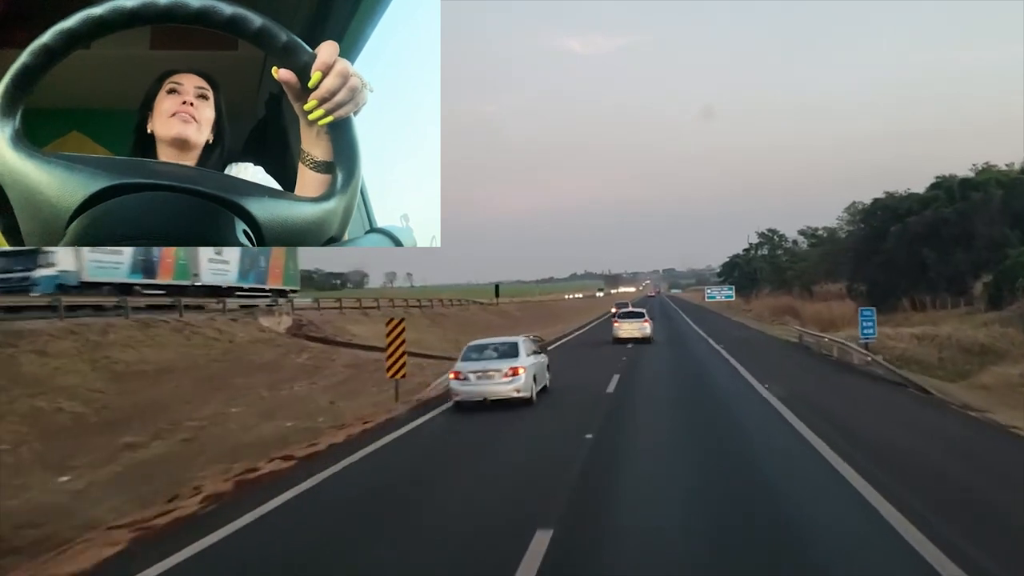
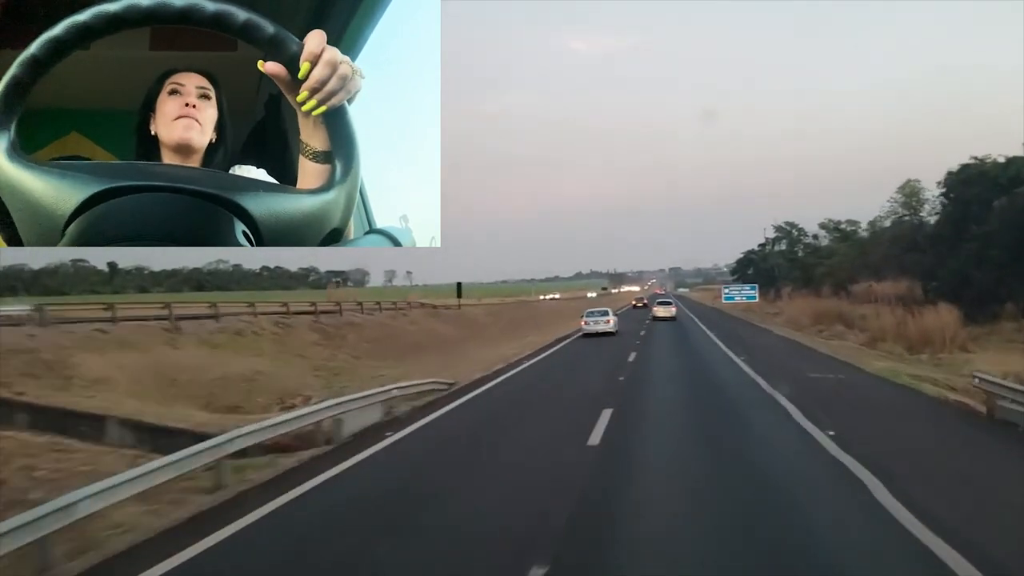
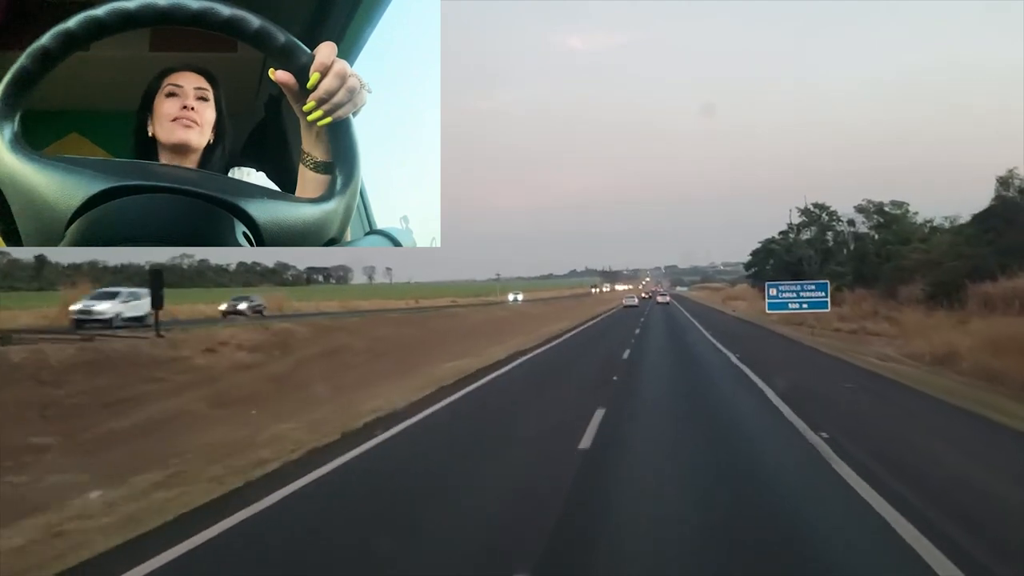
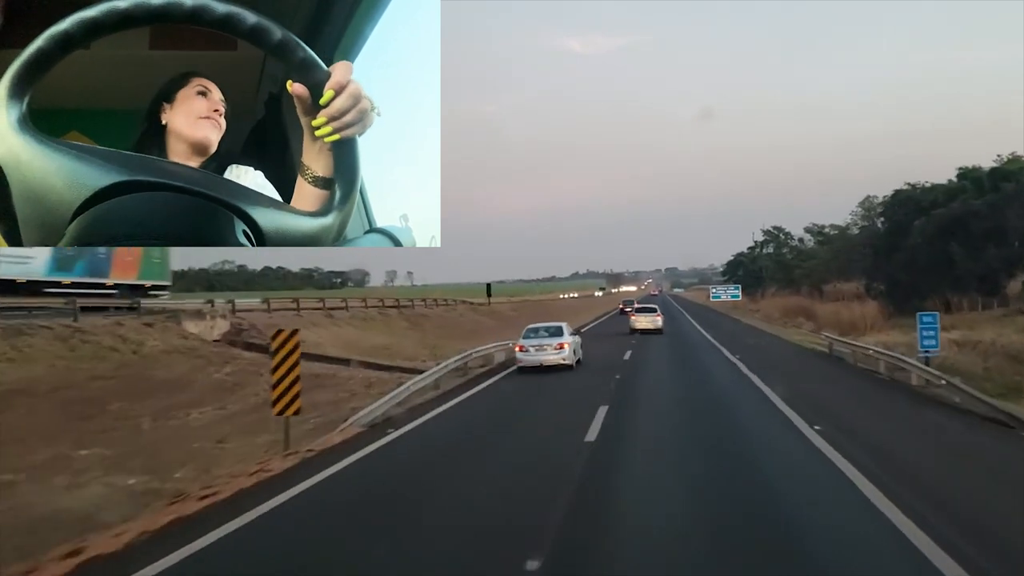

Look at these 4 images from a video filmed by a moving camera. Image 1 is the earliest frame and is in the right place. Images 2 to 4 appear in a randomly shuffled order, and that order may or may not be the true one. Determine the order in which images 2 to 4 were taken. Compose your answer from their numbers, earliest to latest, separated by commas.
4, 2, 3
